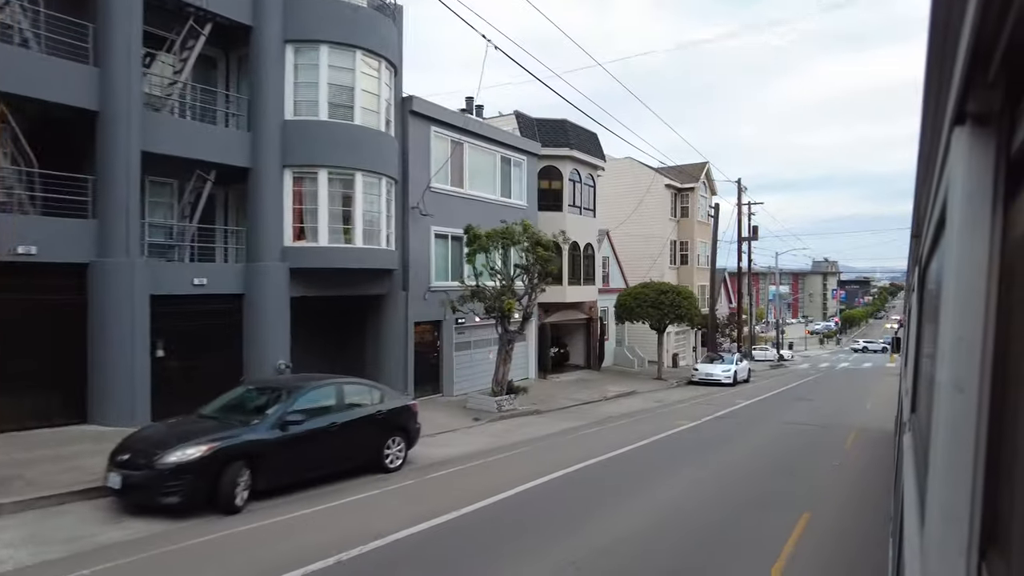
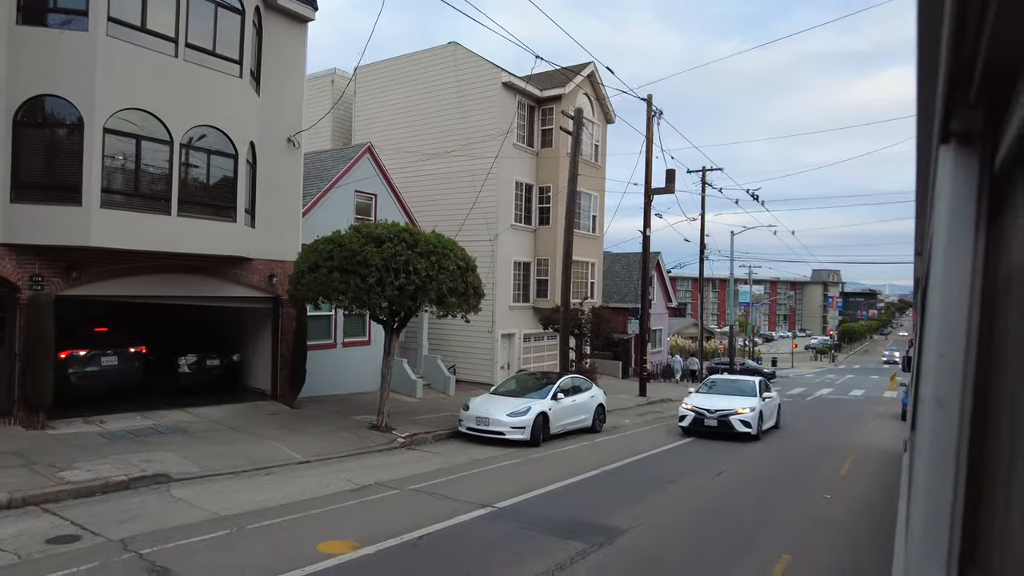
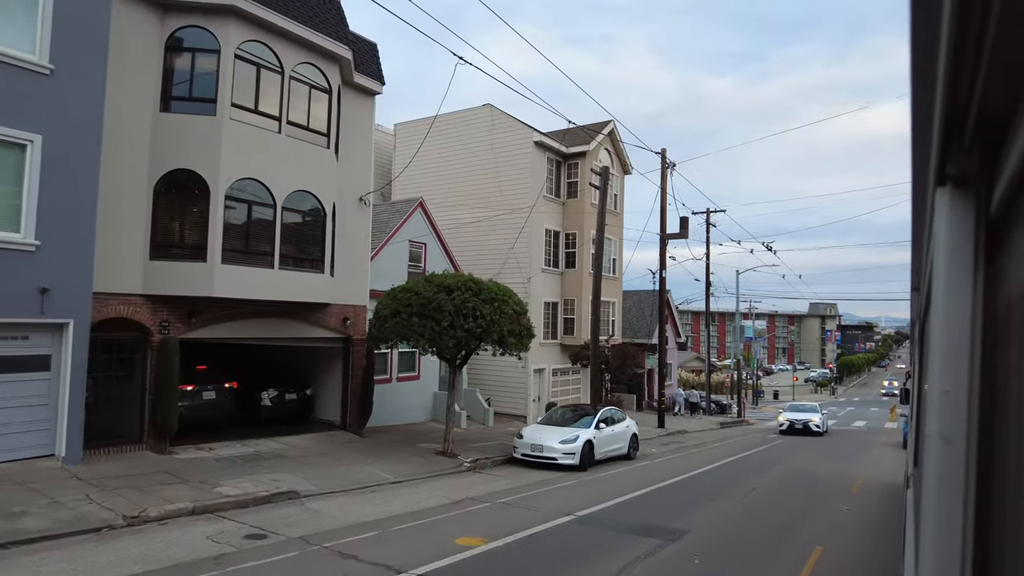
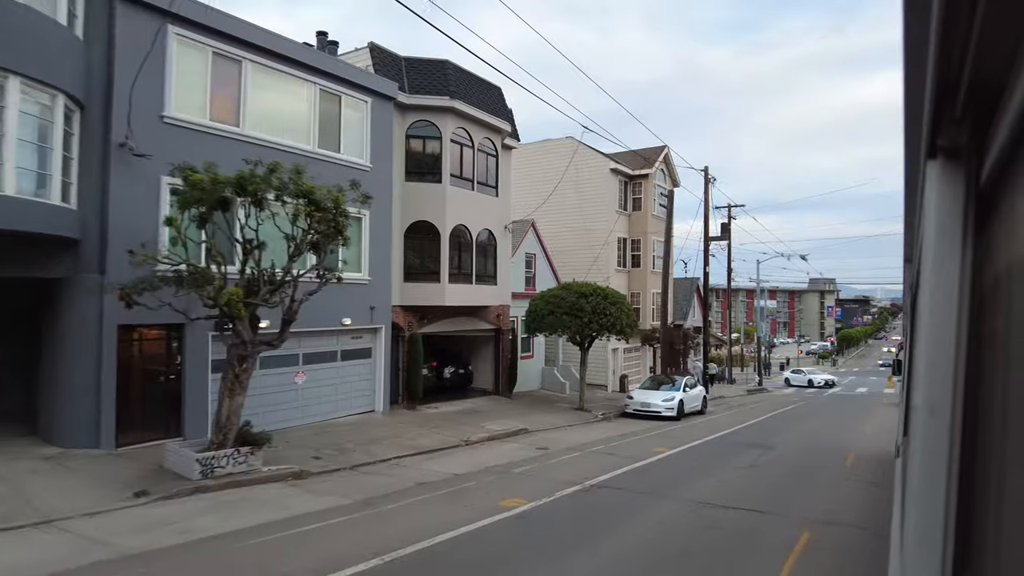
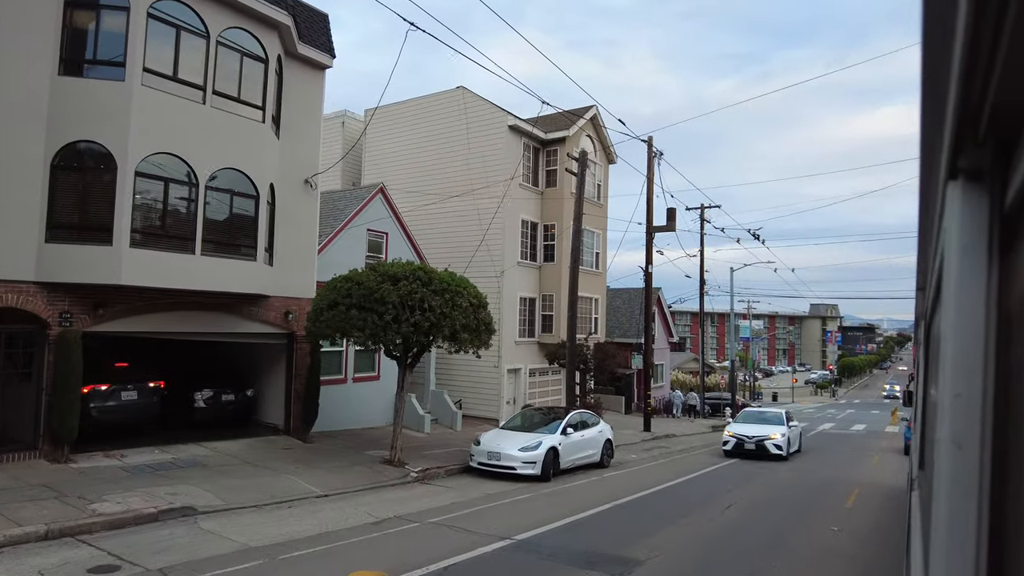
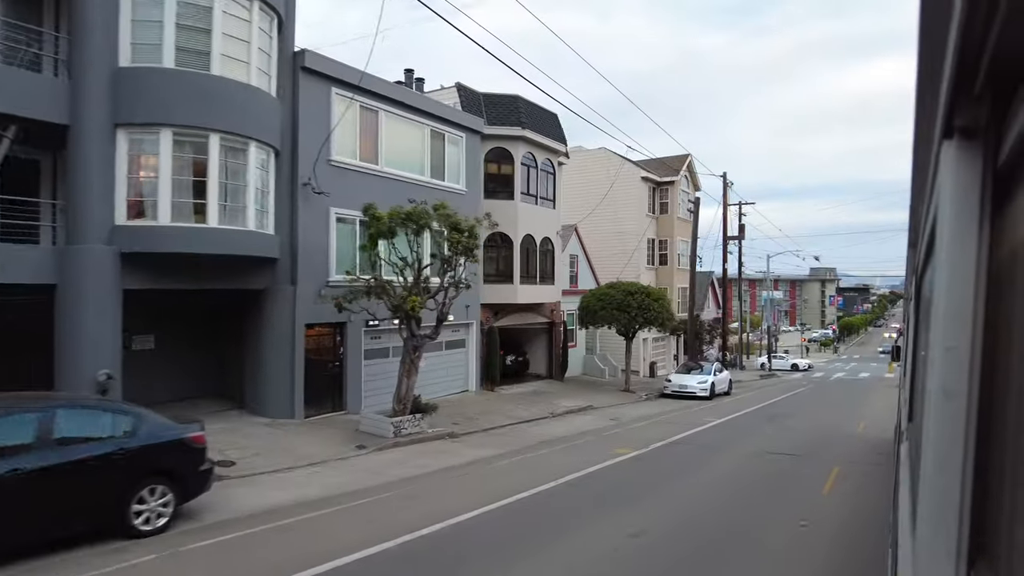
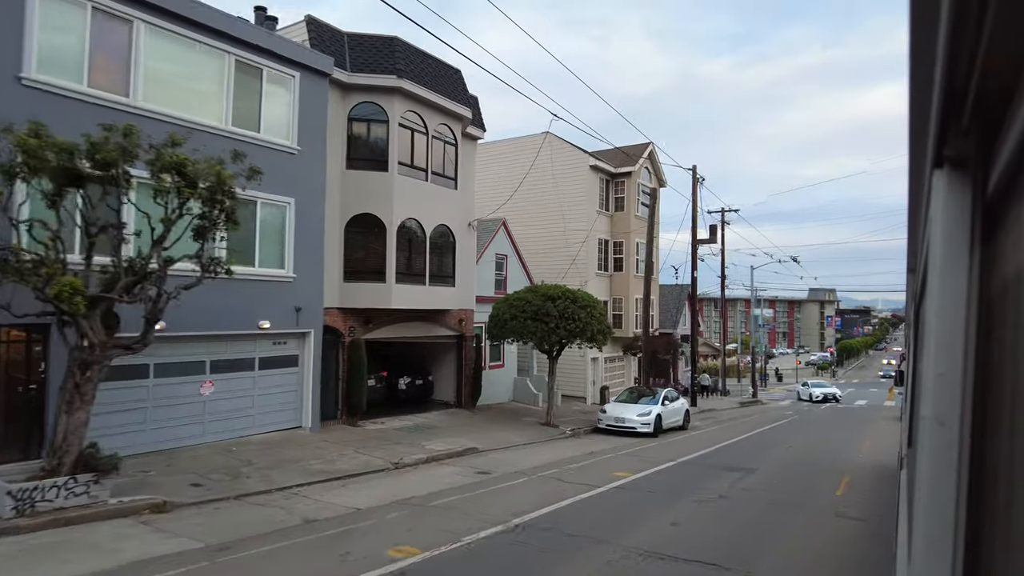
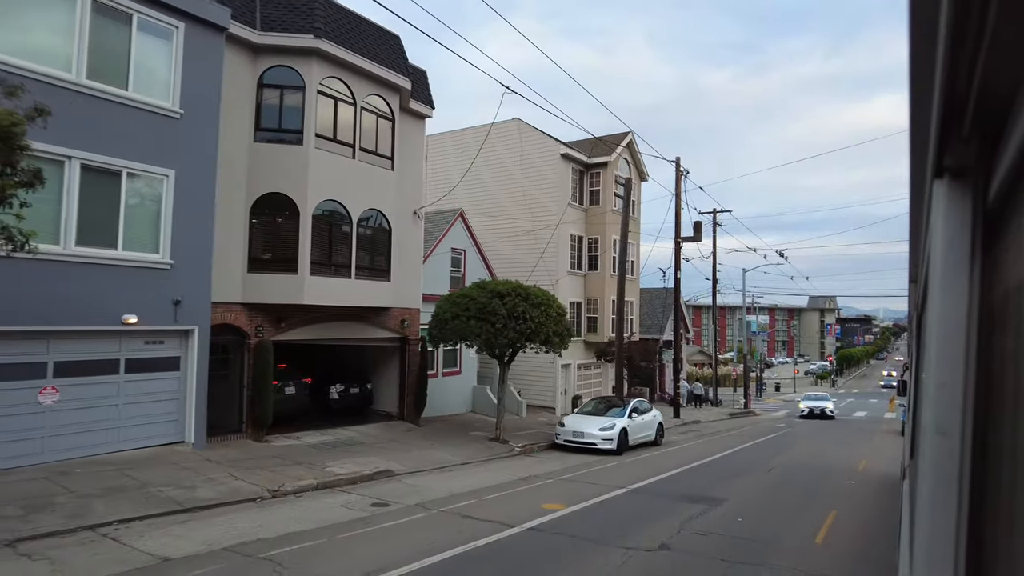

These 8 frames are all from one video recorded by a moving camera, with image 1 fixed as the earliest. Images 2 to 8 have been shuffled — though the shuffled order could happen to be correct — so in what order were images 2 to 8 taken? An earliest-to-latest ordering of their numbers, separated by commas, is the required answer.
6, 4, 7, 8, 3, 5, 2
